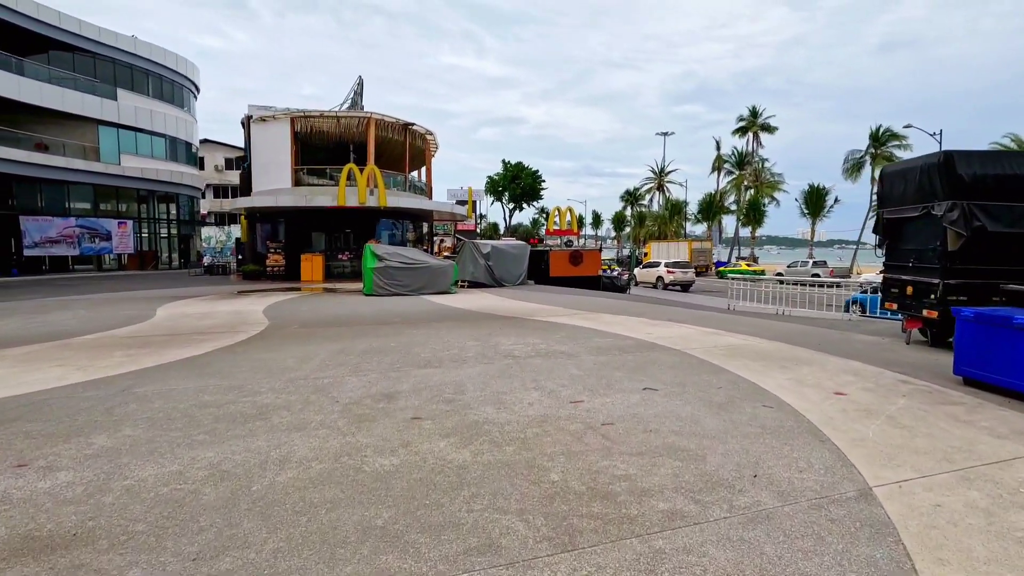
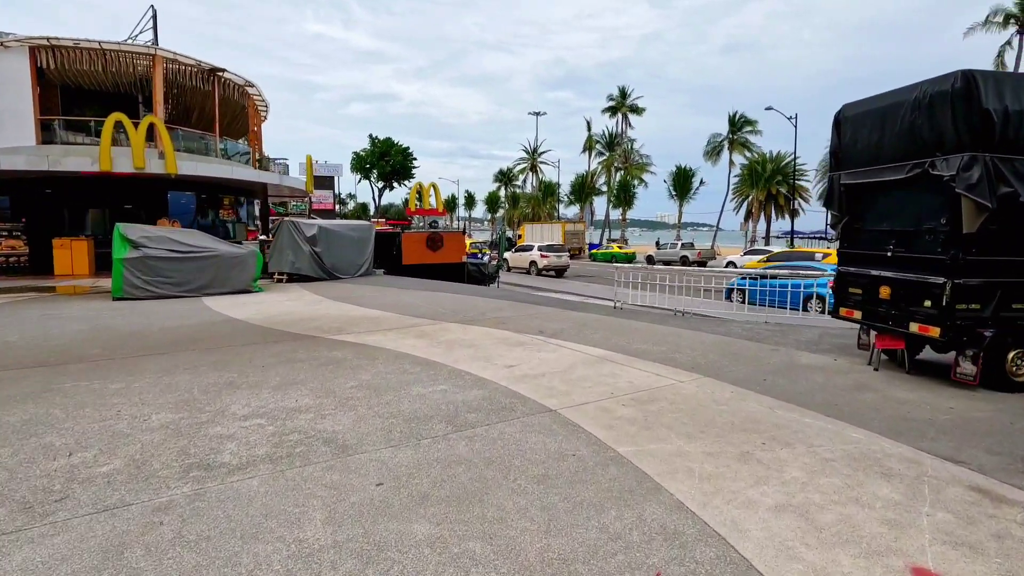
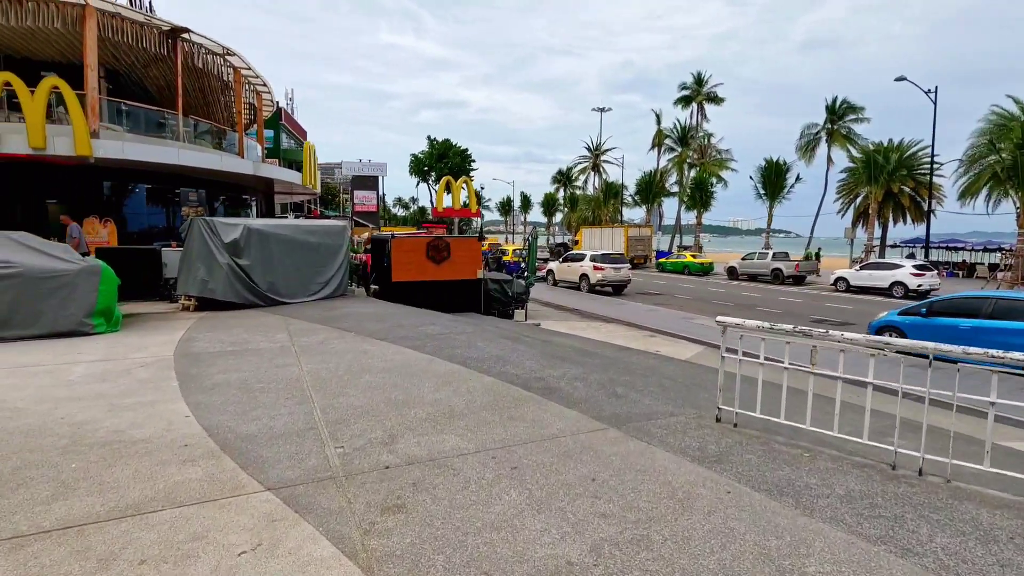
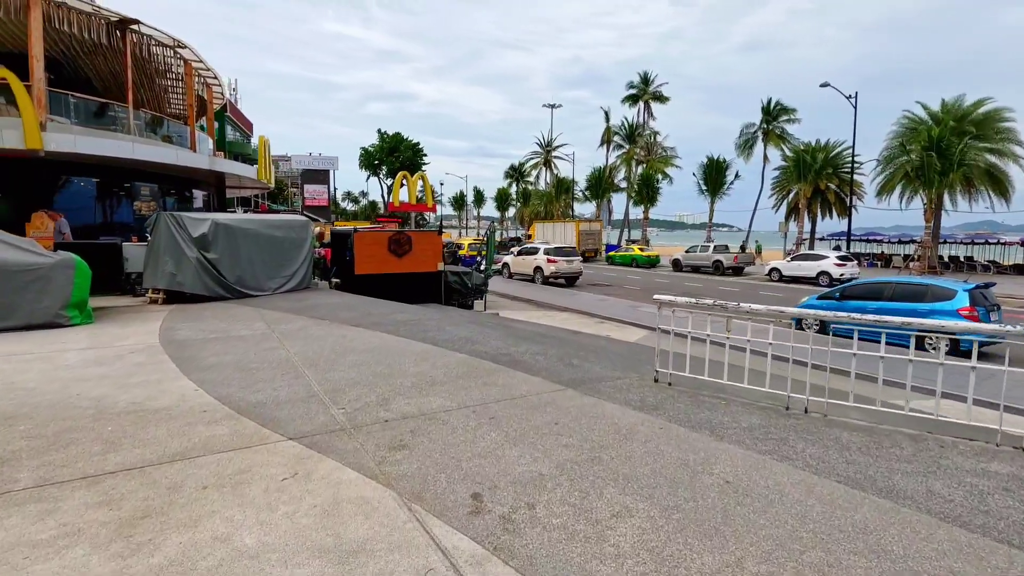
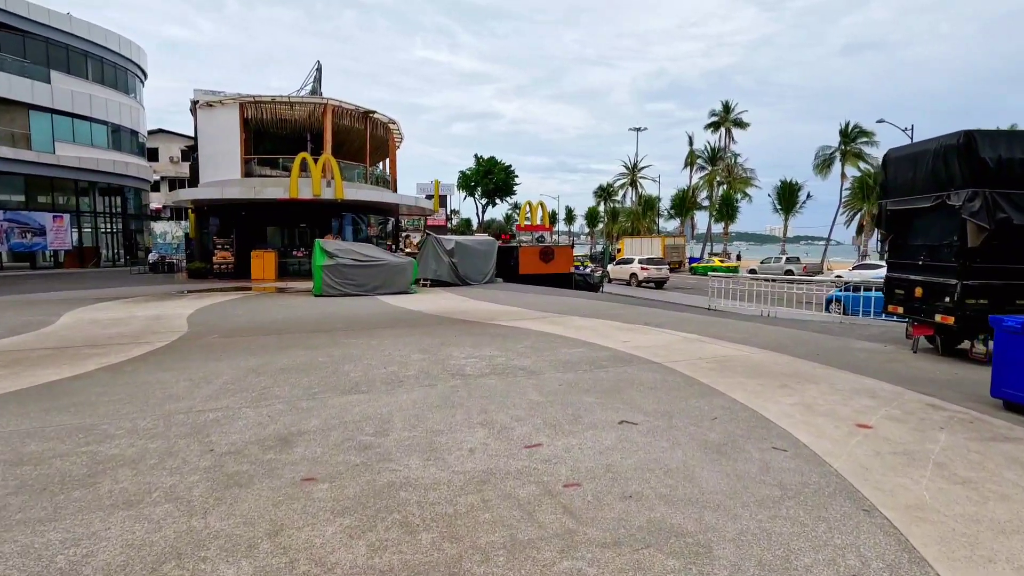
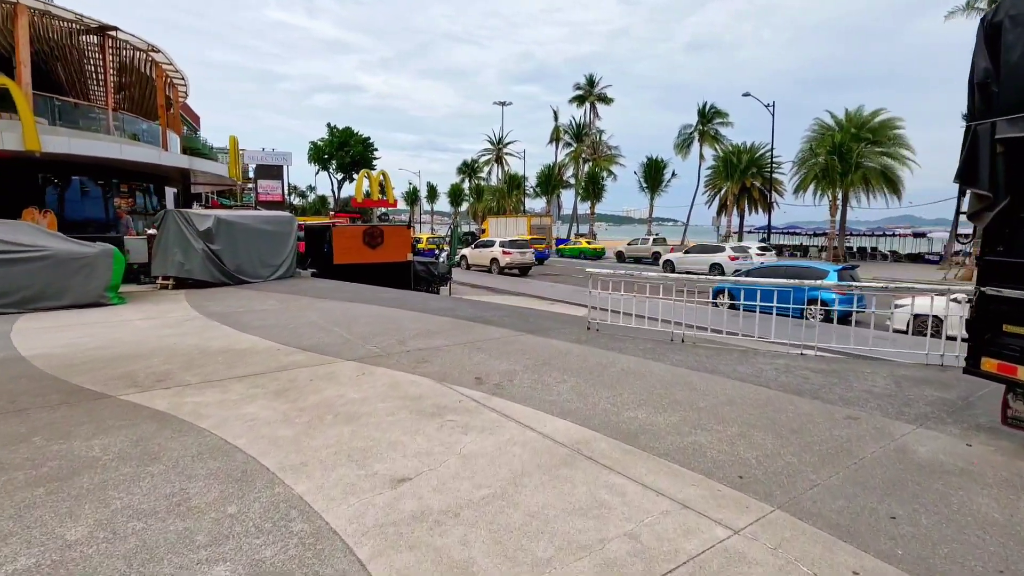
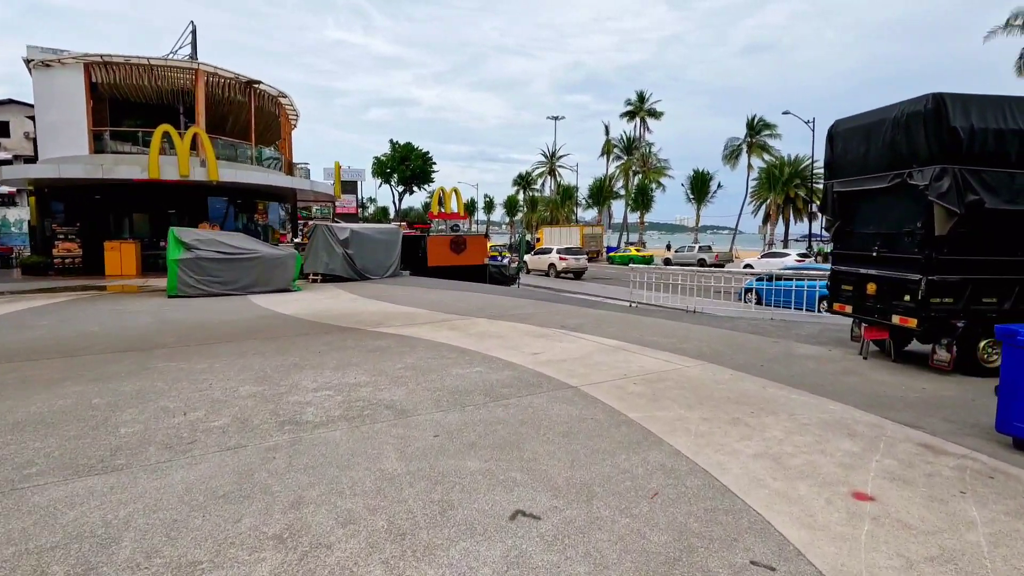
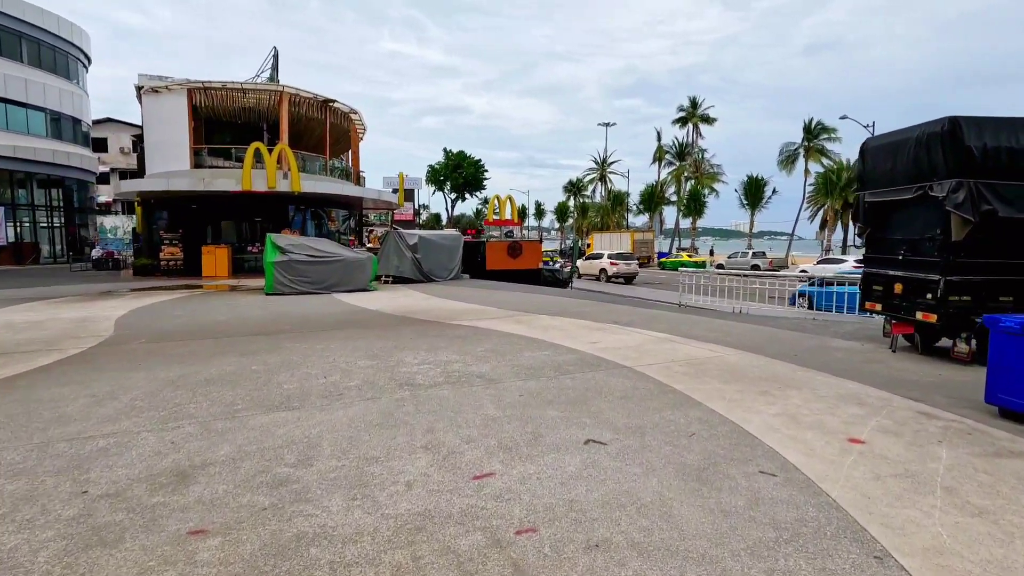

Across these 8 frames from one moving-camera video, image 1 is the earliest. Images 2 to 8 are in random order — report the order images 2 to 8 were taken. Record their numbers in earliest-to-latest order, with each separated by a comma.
5, 8, 7, 2, 6, 4, 3
